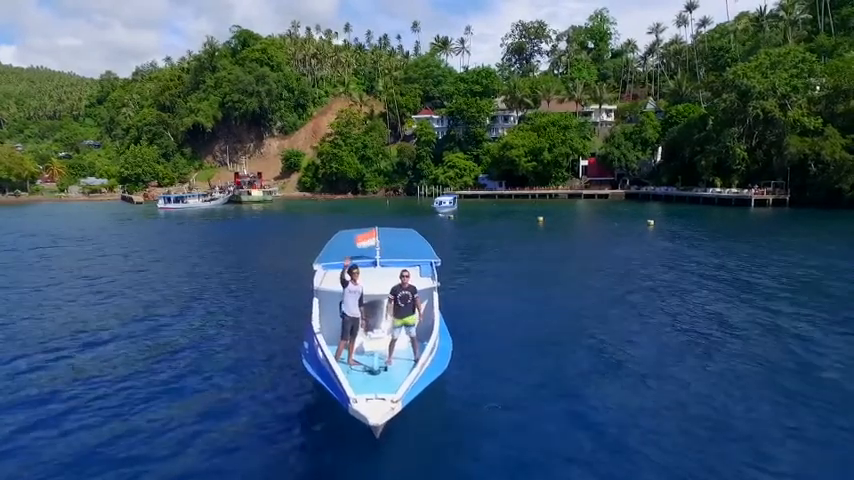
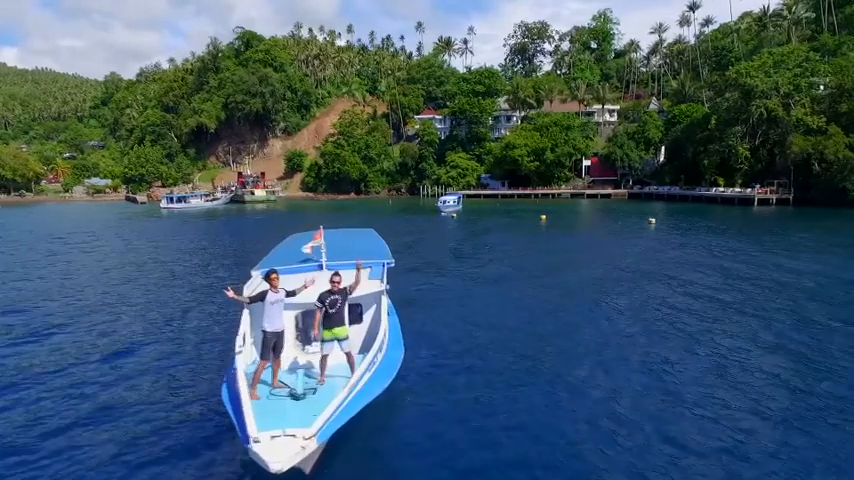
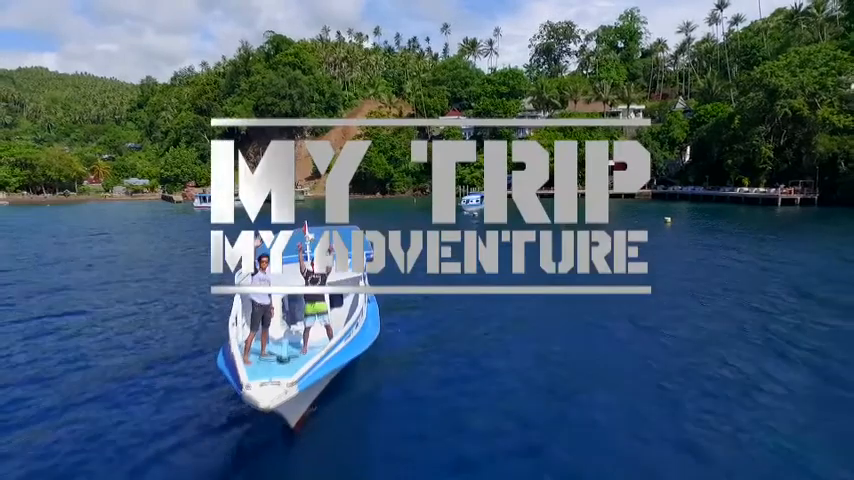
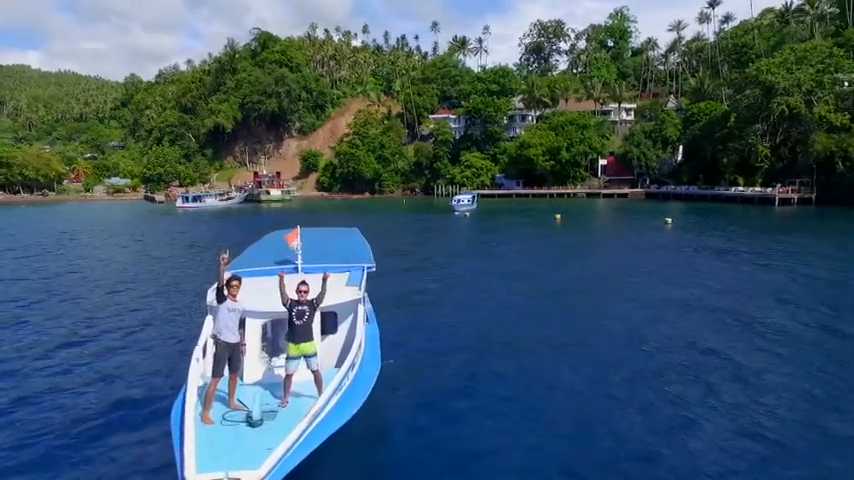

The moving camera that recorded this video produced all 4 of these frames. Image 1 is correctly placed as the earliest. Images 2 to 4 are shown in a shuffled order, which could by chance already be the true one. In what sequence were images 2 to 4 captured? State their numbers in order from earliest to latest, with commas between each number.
2, 4, 3
